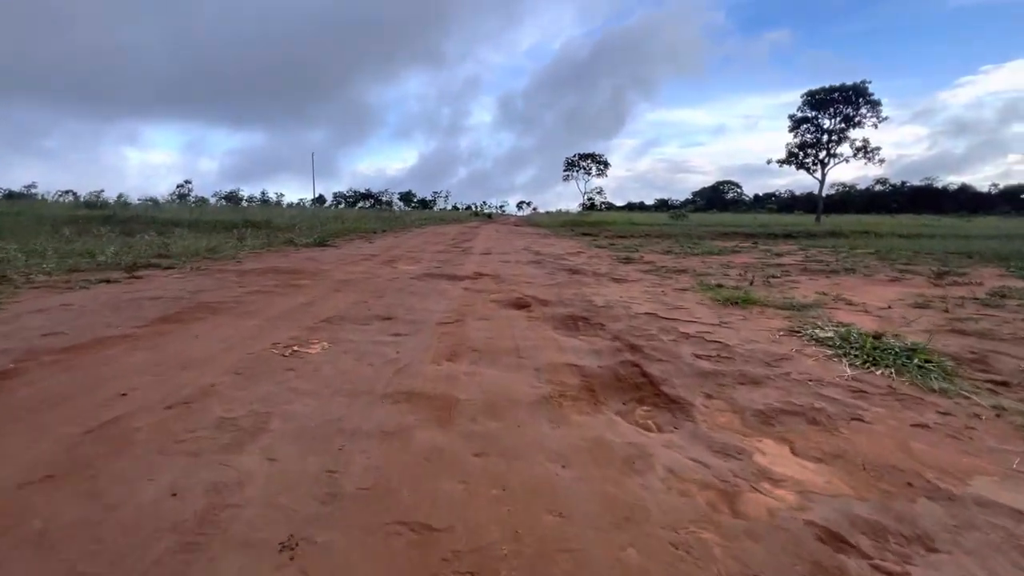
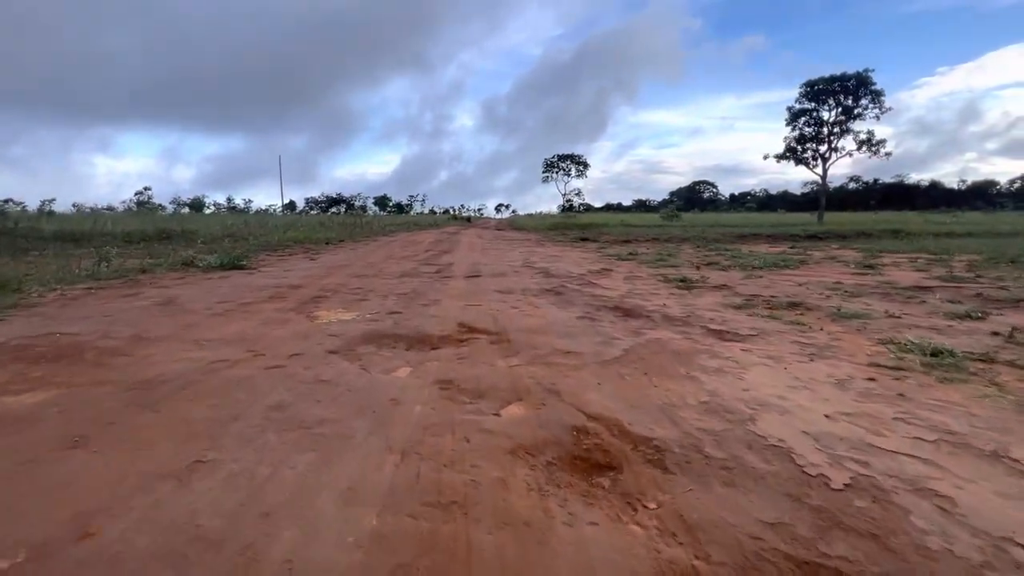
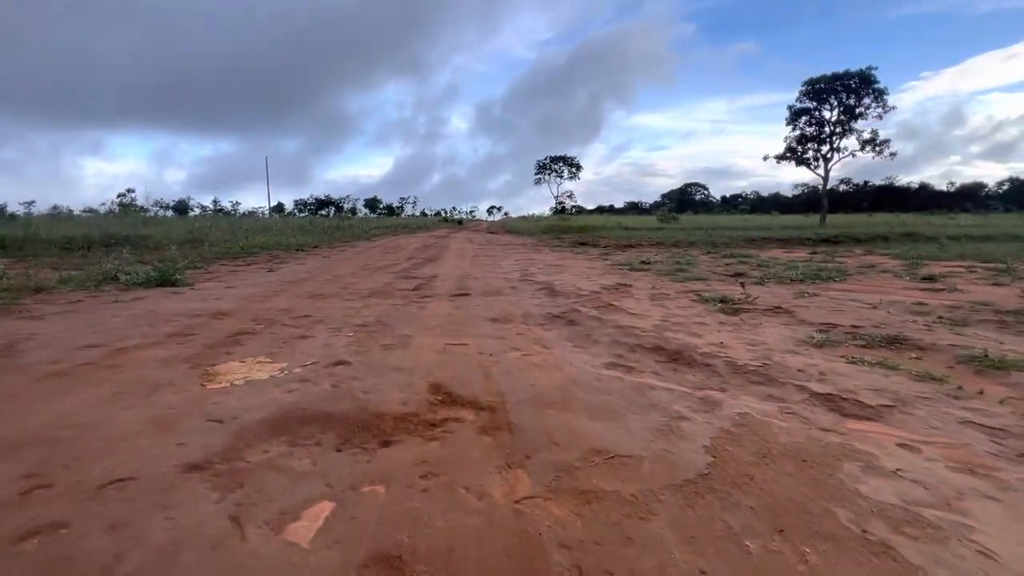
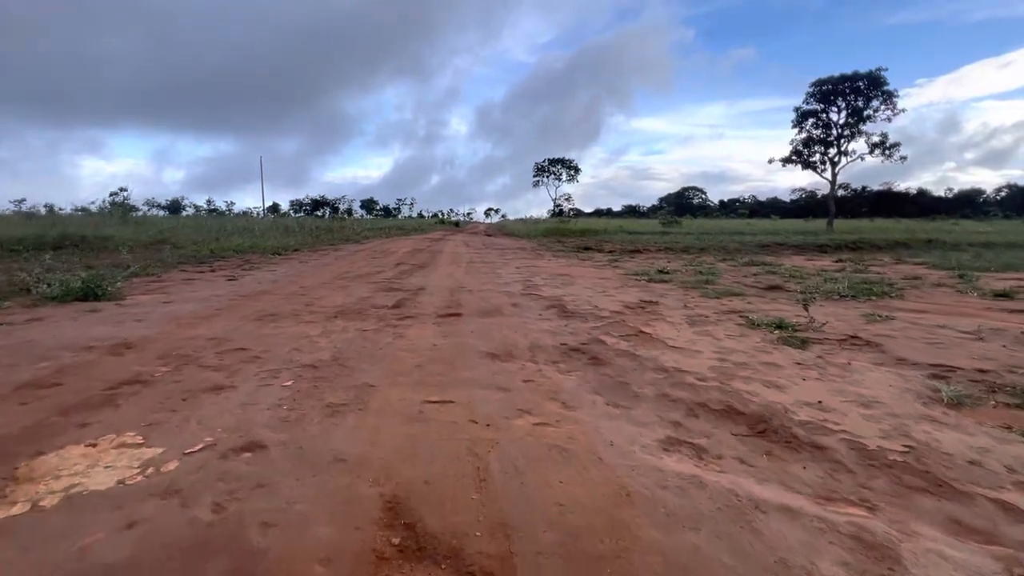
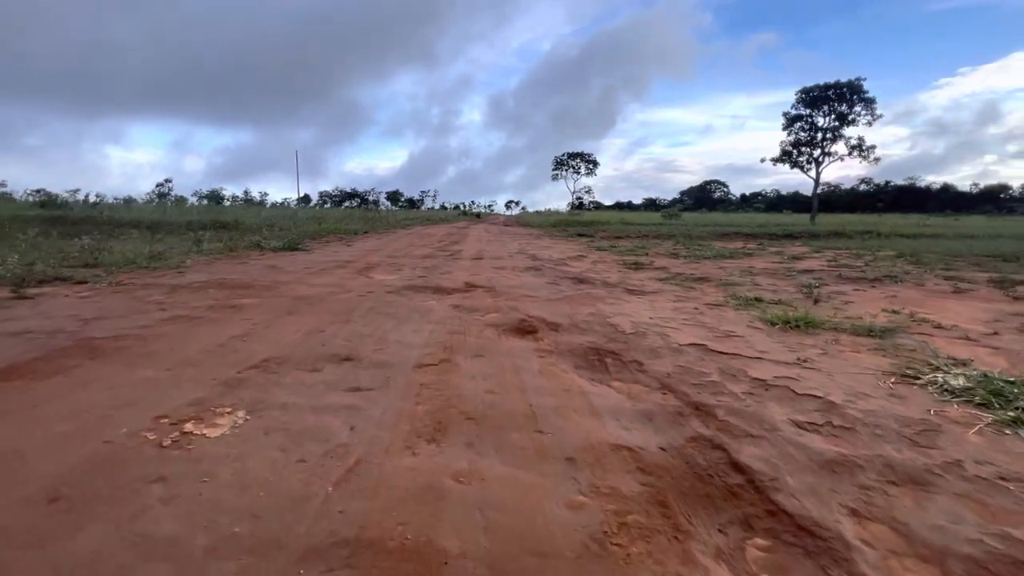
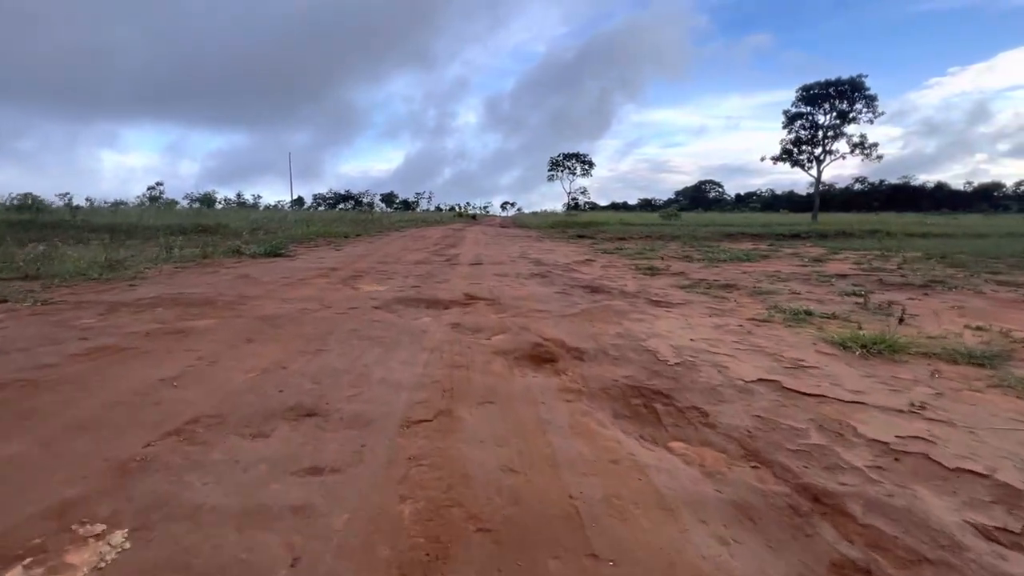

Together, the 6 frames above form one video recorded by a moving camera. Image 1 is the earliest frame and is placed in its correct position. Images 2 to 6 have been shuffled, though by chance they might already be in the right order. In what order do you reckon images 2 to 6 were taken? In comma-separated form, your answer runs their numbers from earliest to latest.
5, 6, 2, 3, 4
